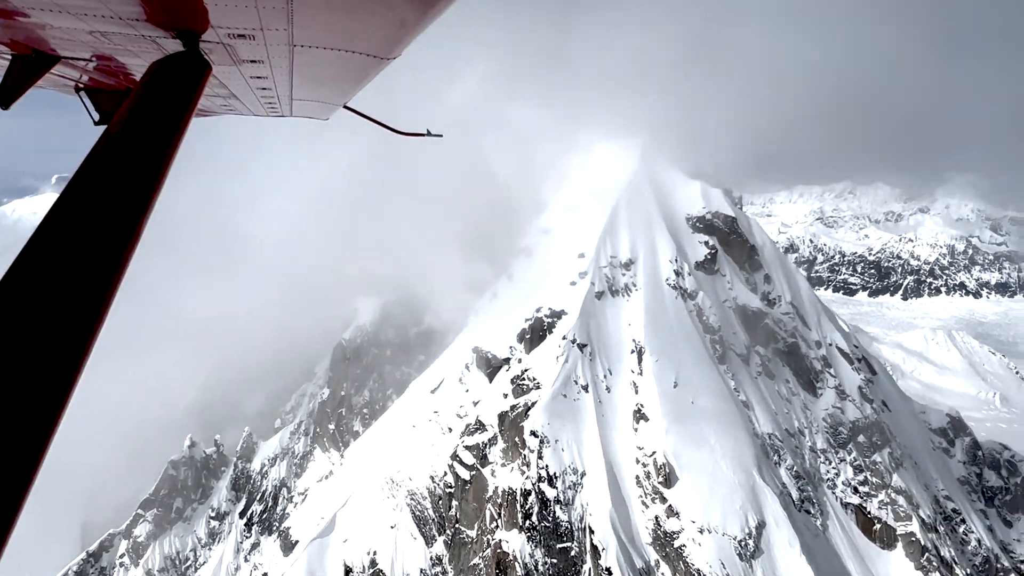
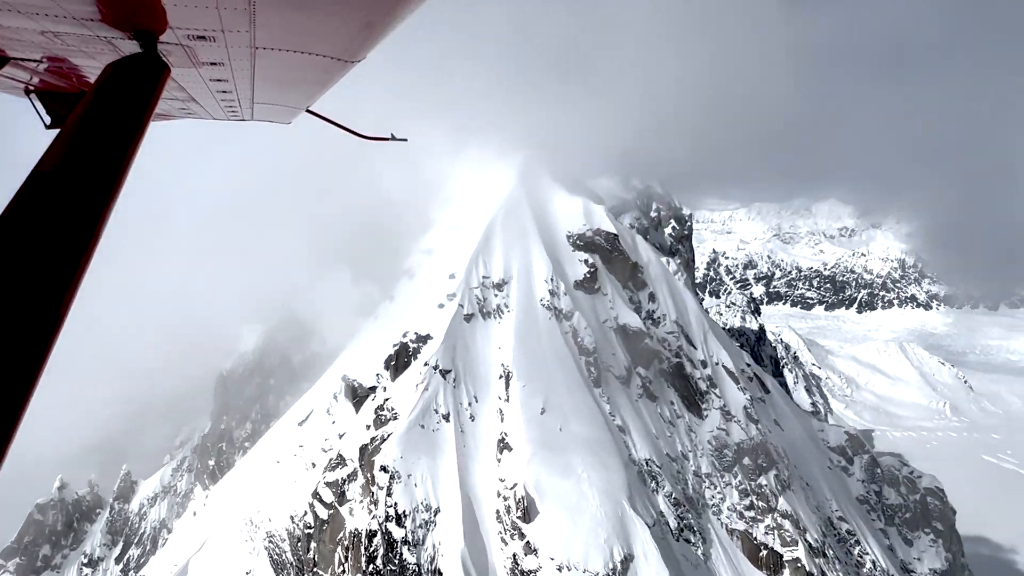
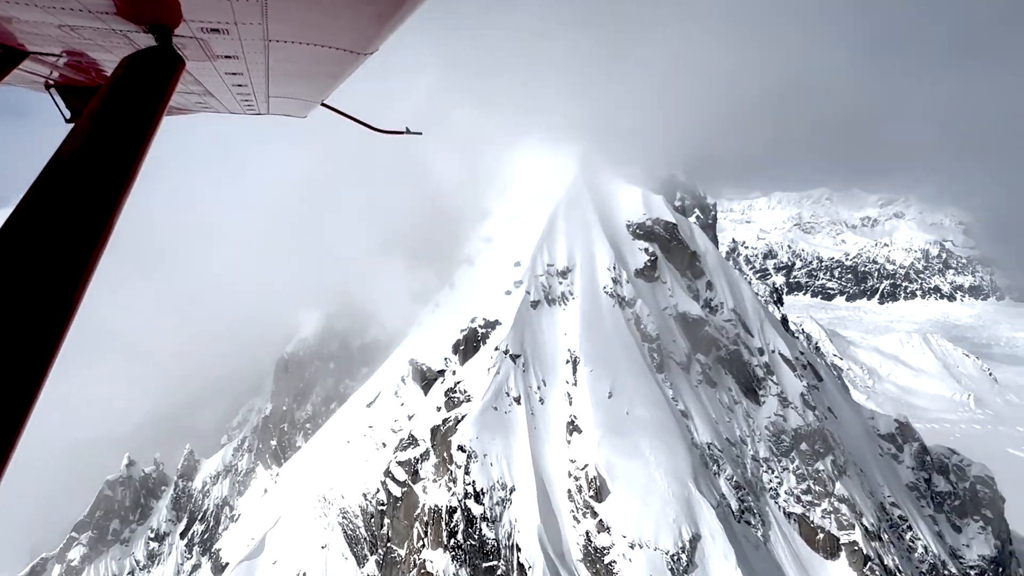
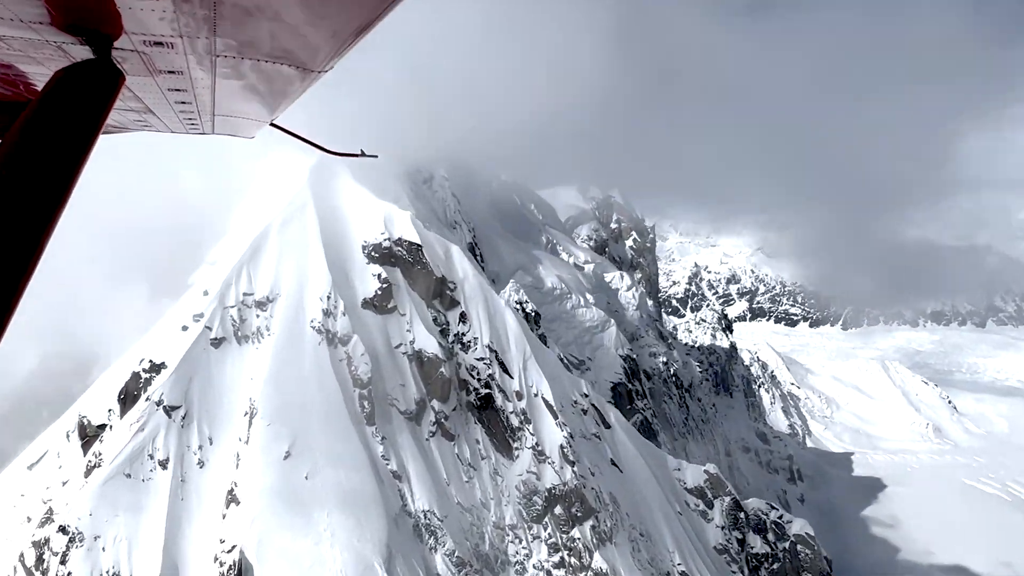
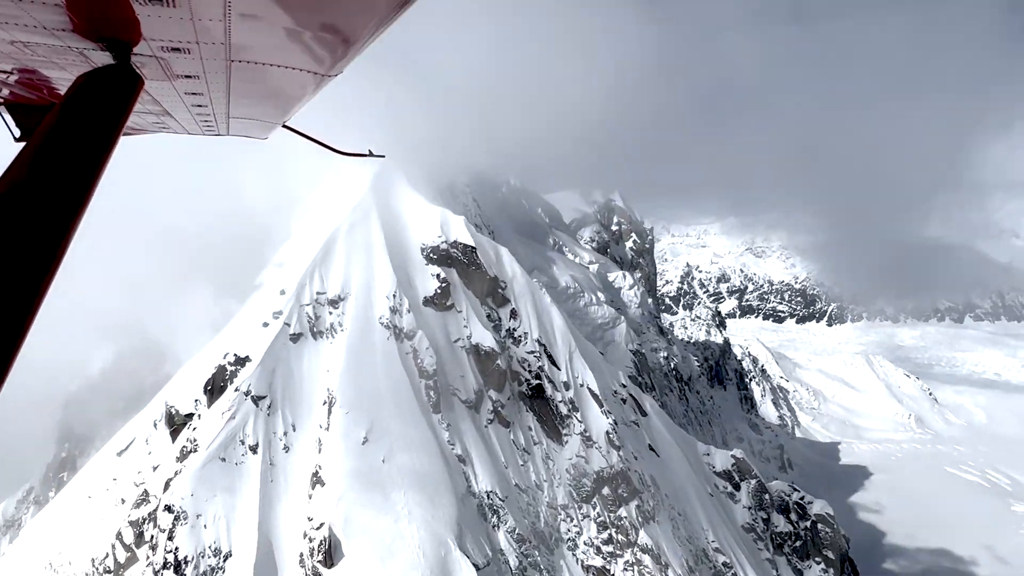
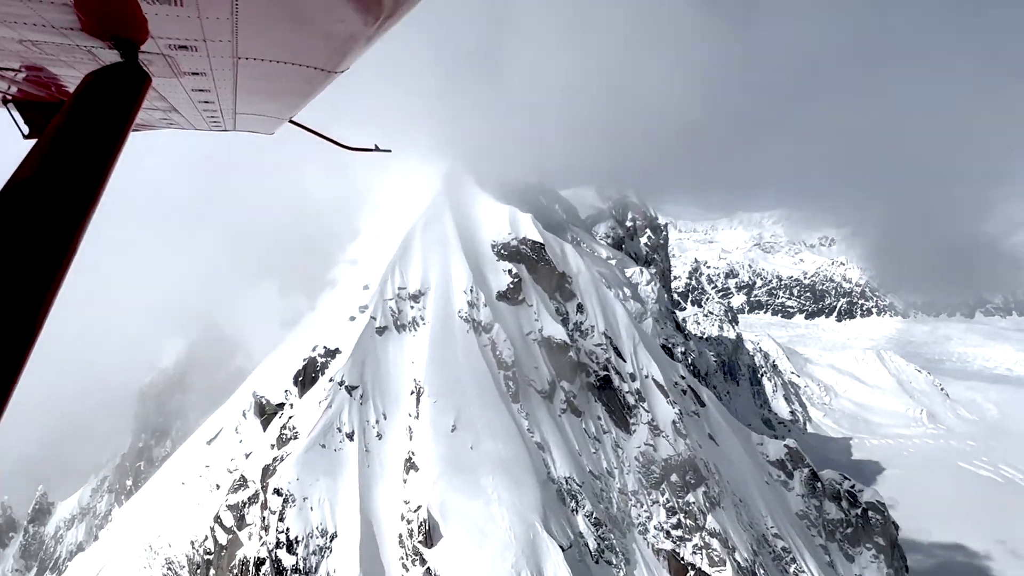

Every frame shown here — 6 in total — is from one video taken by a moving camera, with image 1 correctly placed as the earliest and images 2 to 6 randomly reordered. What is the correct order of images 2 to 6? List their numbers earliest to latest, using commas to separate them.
3, 2, 6, 5, 4
